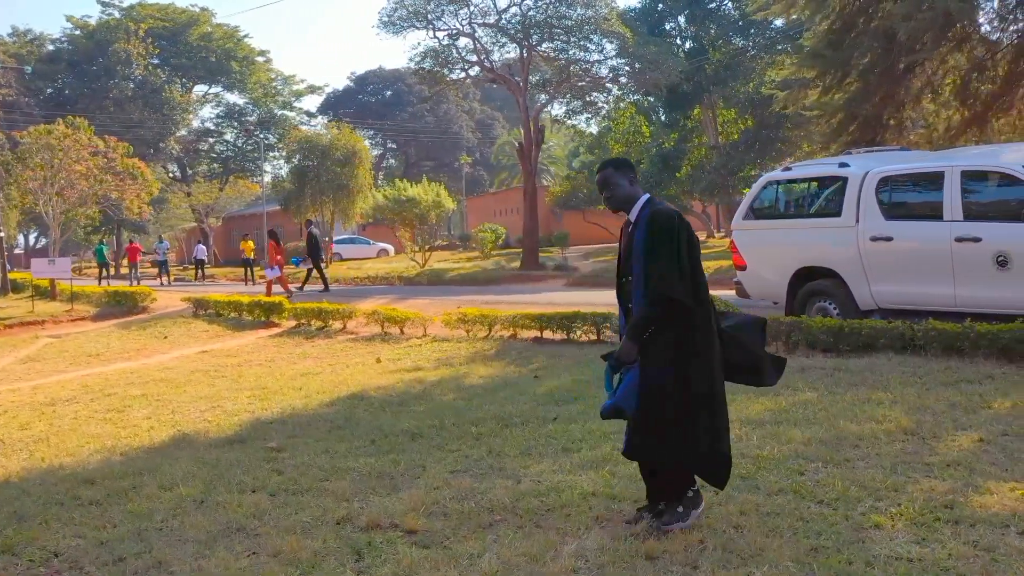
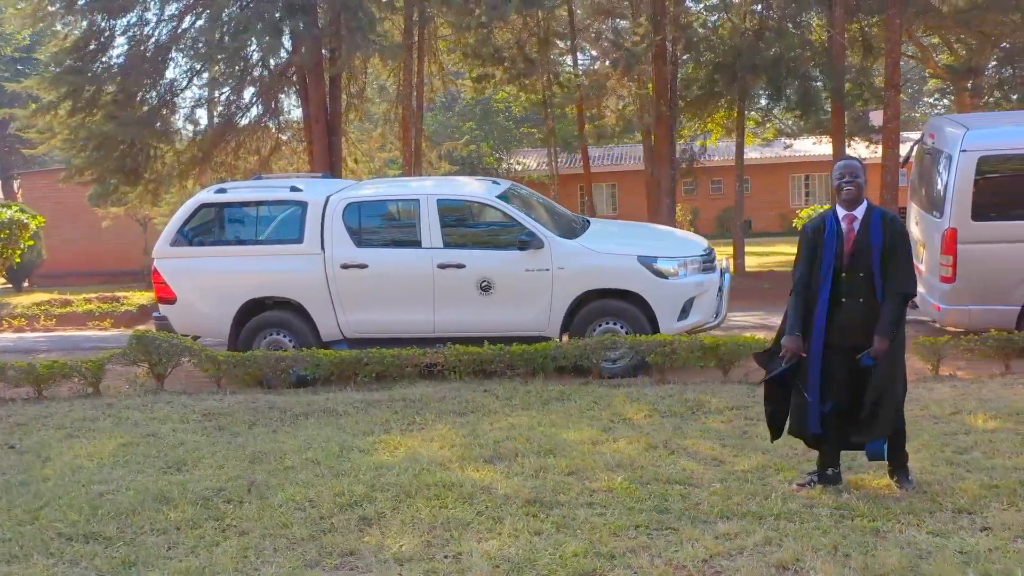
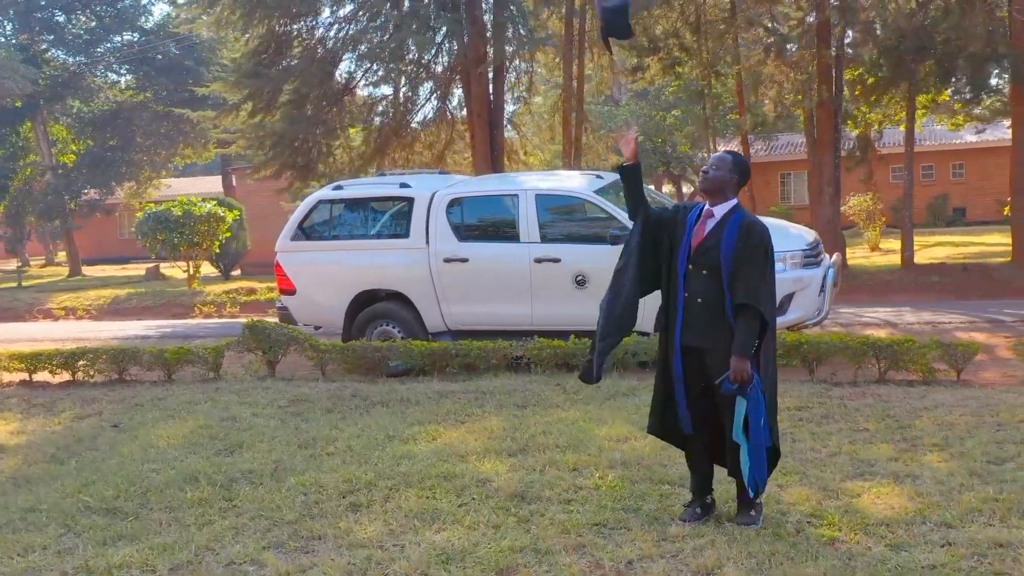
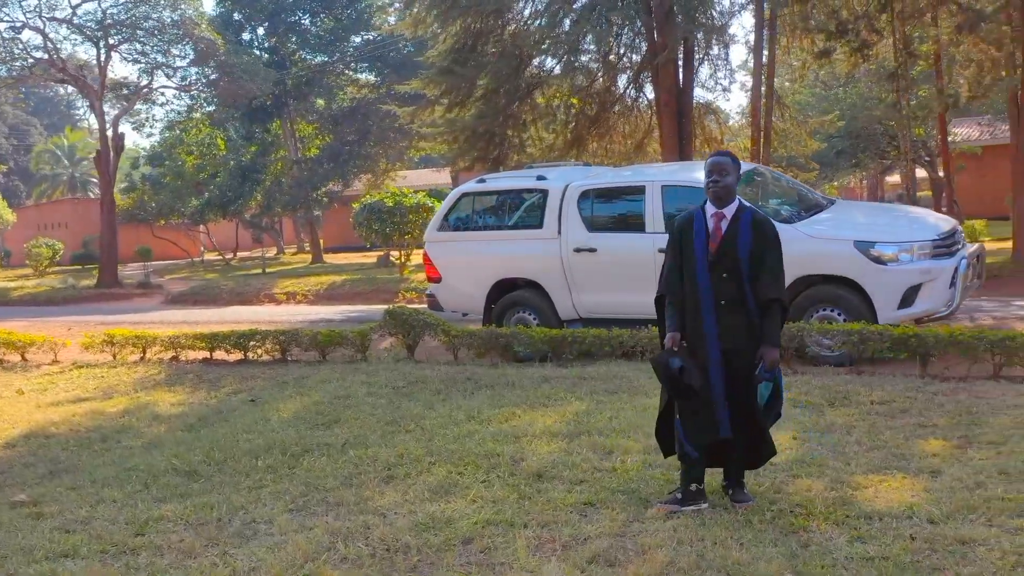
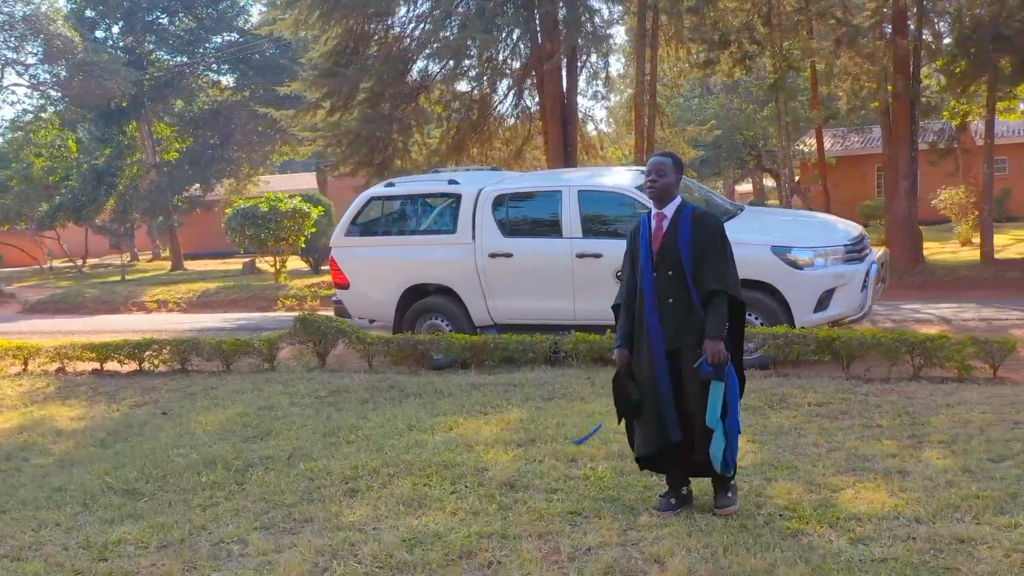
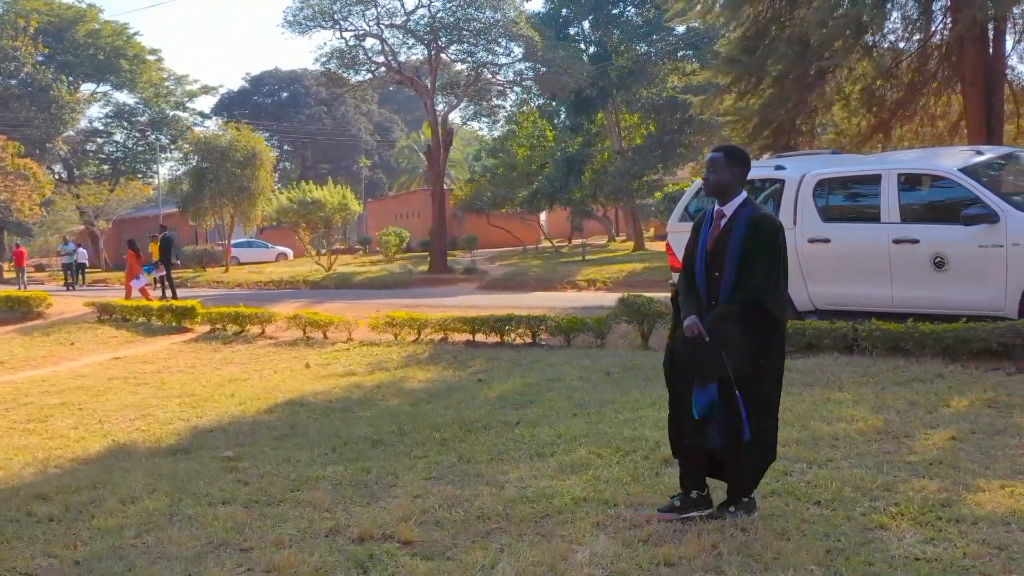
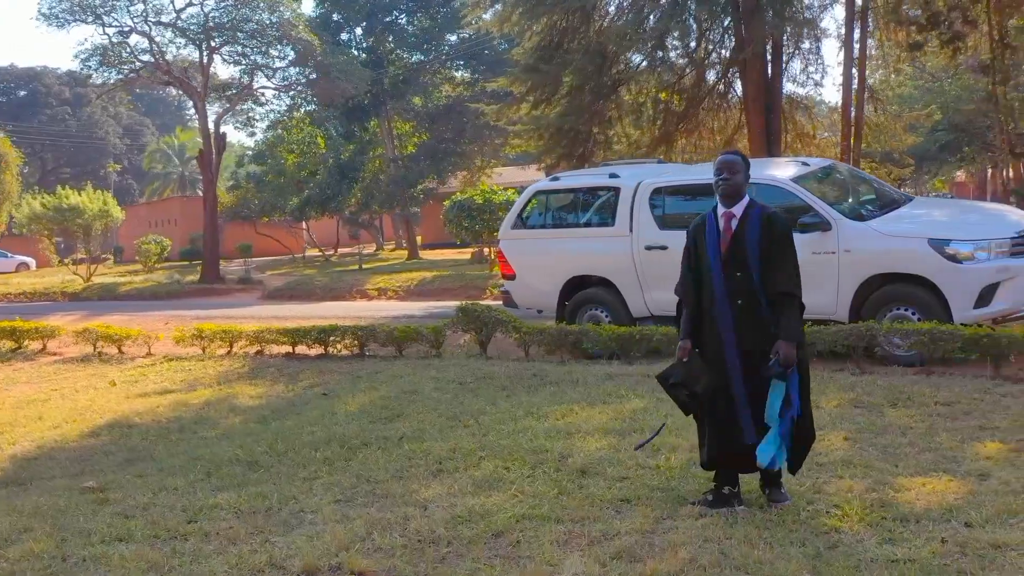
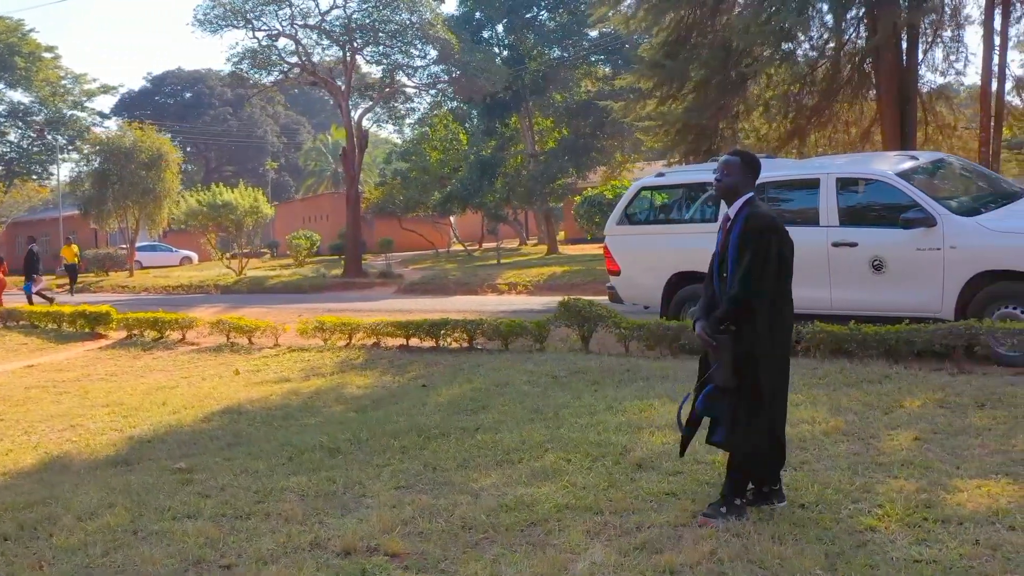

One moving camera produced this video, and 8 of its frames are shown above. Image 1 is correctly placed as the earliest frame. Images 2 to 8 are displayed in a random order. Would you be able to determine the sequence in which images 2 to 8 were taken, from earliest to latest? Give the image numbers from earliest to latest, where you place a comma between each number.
6, 8, 7, 4, 5, 3, 2
